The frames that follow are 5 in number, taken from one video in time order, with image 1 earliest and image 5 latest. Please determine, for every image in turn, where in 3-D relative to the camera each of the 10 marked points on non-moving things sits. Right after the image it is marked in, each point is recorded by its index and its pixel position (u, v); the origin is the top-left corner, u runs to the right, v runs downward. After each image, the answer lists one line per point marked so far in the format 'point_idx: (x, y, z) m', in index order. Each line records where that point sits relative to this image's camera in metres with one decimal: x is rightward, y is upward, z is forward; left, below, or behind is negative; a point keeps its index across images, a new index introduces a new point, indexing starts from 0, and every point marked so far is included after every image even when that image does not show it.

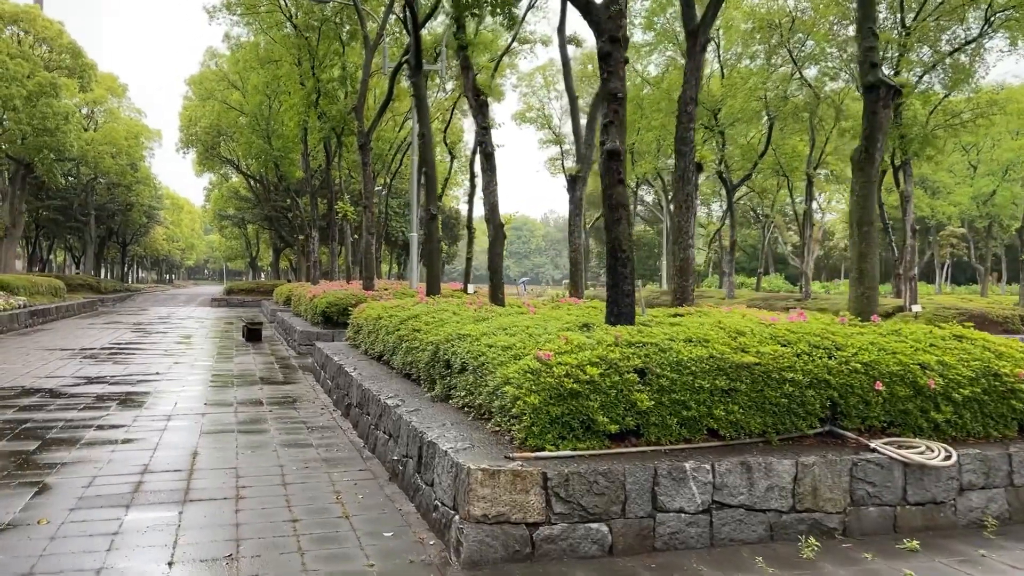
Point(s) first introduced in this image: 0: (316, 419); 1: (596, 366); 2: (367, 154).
0: (-1.6, -1.0, +6.6) m
1: (+0.4, -0.4, +3.7) m
2: (-2.4, +2.2, +13.8) m
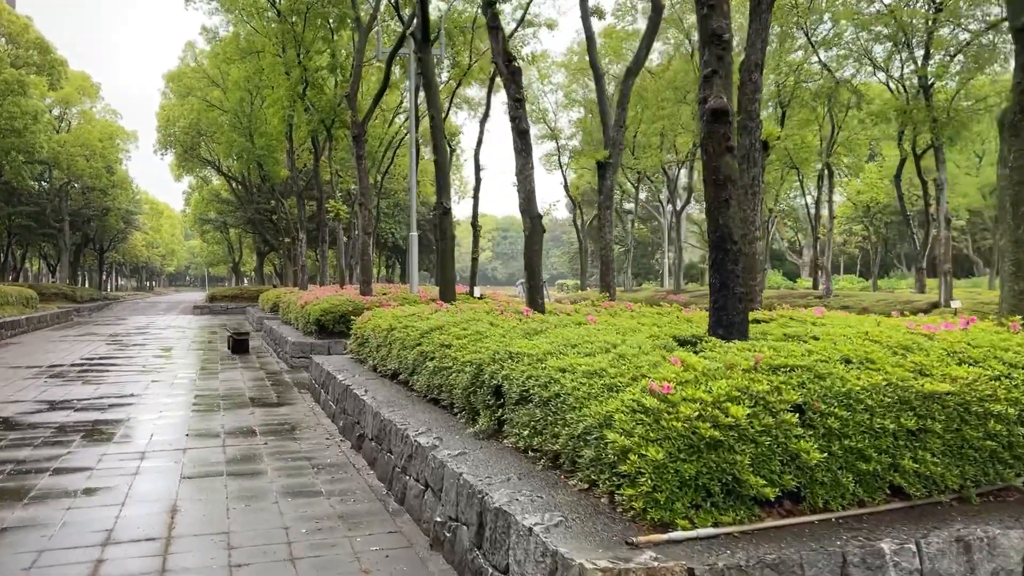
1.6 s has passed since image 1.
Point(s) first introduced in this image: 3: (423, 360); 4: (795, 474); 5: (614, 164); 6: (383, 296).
0: (-1.3, -1.1, +5.5) m
1: (+0.7, -0.4, +2.6) m
2: (-2.3, +2.2, +12.7) m
3: (-0.6, -0.5, +5.2) m
4: (+0.9, -0.6, +2.6) m
5: (+1.0, +1.2, +8.3) m
6: (-1.9, -0.1, +12.2) m
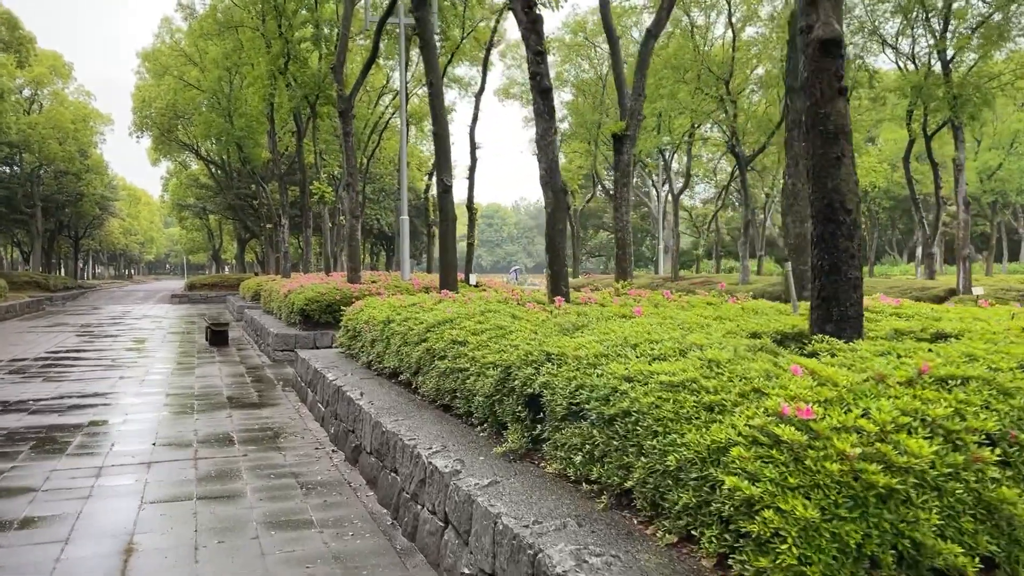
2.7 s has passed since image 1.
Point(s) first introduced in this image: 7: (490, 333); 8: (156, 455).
0: (-1.1, -1.0, +4.7) m
1: (+0.9, -0.3, +1.9) m
2: (-2.3, +2.4, +11.8) m
3: (-0.4, -0.4, +4.4) m
4: (+1.1, -0.5, +1.8) m
5: (+1.1, +1.4, +7.5) m
6: (-1.9, 0.0, +11.3) m
7: (-0.1, -0.2, +4.0) m
8: (-2.2, -1.0, +5.1) m
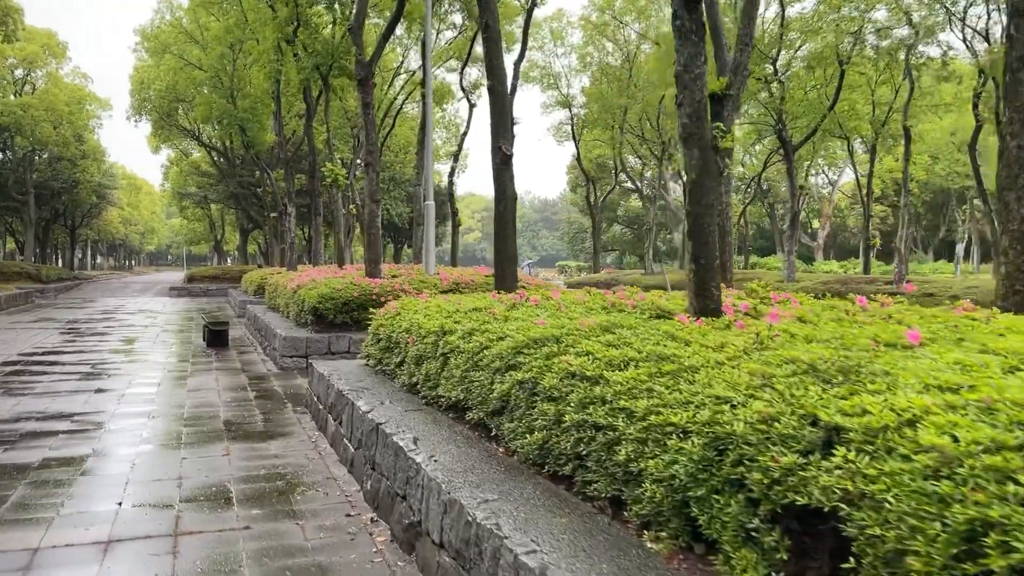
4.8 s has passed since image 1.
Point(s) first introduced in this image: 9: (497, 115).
0: (-0.6, -1.0, +3.2) m
1: (+1.4, -0.4, +0.3) m
2: (-1.8, +2.4, +10.3) m
3: (+0.1, -0.4, +2.9) m
4: (+1.5, -0.6, +0.3) m
5: (+1.6, +1.4, +5.9) m
6: (-1.4, +0.1, +9.8) m
7: (+0.4, -0.2, +2.5) m
8: (-1.7, -1.0, +3.6) m
9: (-0.1, +1.2, +5.6) m
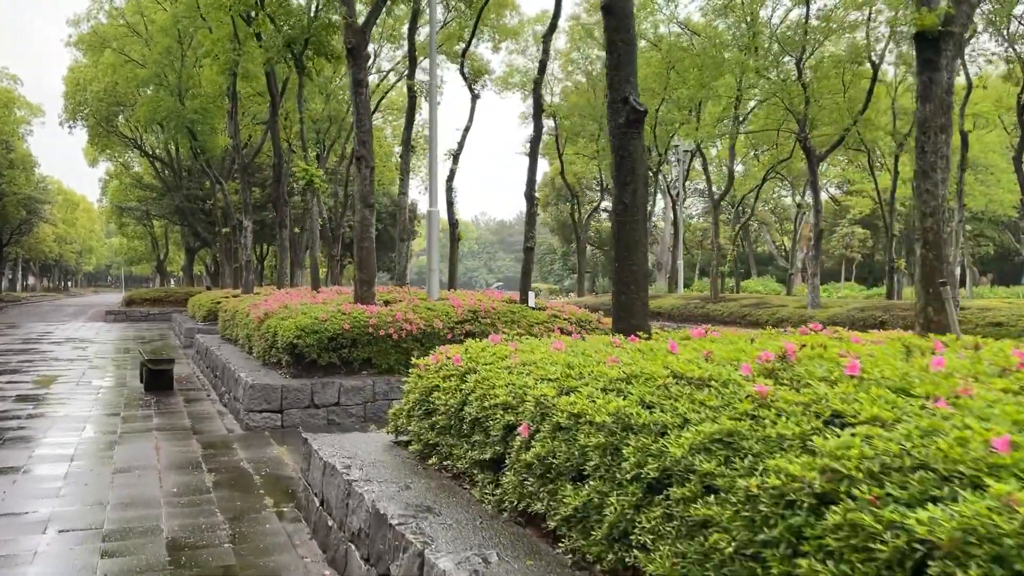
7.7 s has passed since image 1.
0: (+0.1, -1.1, +1.0) m
1: (+2.2, -0.4, -1.7) m
2: (-1.5, +2.1, +8.1) m
3: (+0.8, -0.5, +0.8) m
4: (+2.4, -0.6, -1.7) m
5: (+2.1, +1.2, +3.9) m
6: (-1.1, -0.2, +7.6) m
7: (+1.1, -0.3, +0.4) m
8: (-1.0, -1.1, +1.3) m
9: (+0.5, +1.0, +3.5) m
